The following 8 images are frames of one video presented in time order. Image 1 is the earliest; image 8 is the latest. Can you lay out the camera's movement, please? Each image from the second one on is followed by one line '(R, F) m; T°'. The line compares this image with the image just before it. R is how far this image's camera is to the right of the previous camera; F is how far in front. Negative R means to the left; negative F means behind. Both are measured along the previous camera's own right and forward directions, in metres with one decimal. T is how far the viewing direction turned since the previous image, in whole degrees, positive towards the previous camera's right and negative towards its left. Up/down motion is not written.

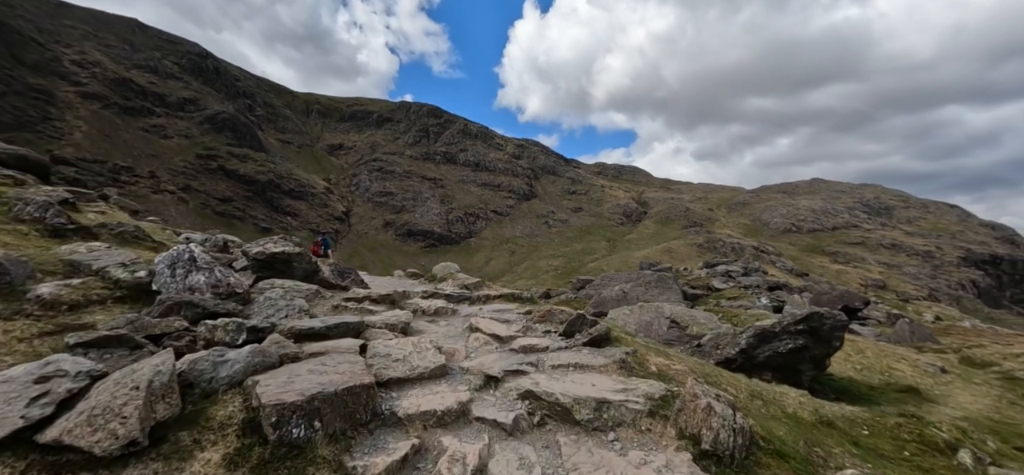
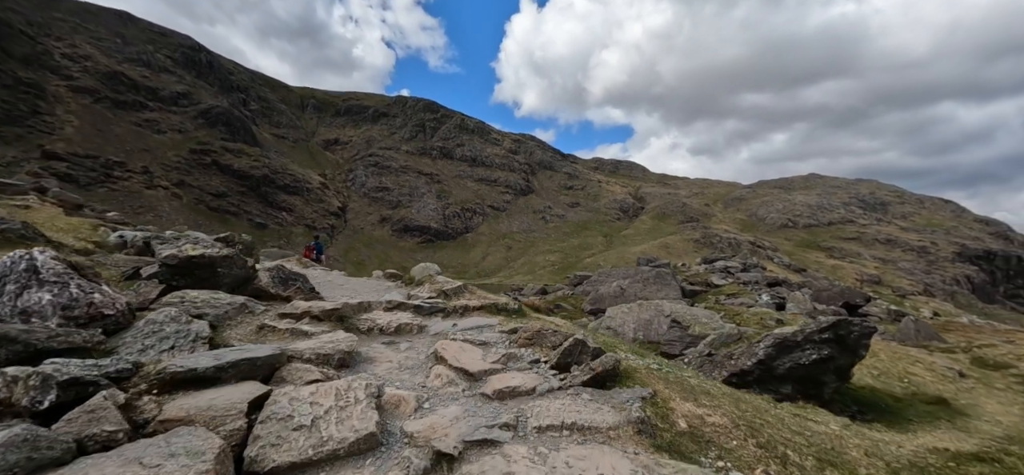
(+0.2, +1.5) m; 0°
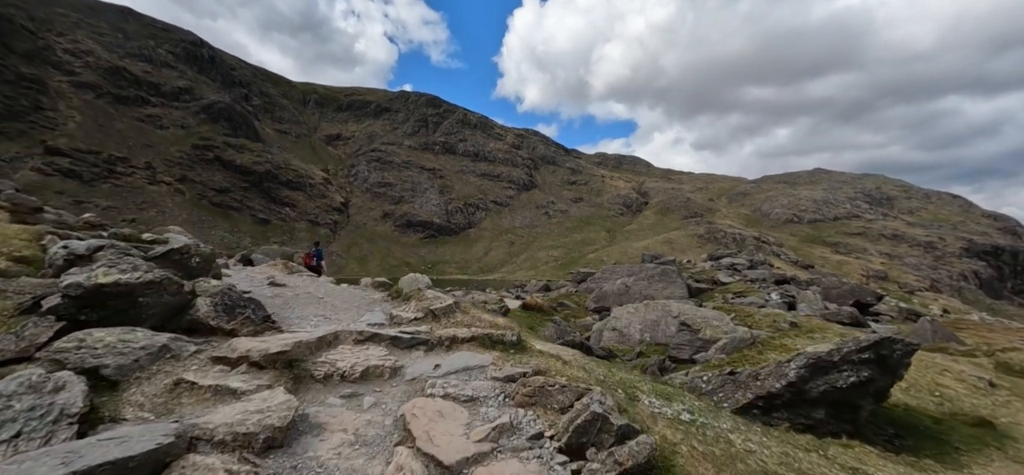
(+0.1, +1.3) m; 0°
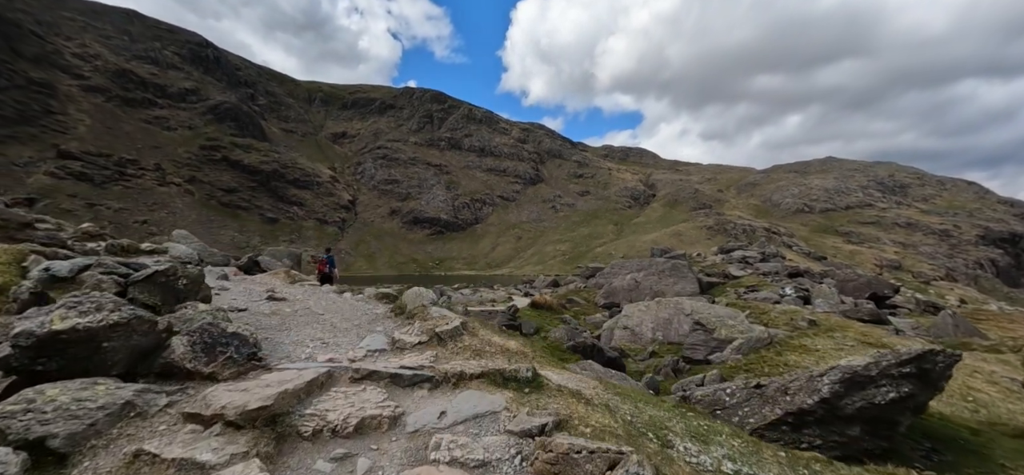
(-0.1, +0.7) m; -1°
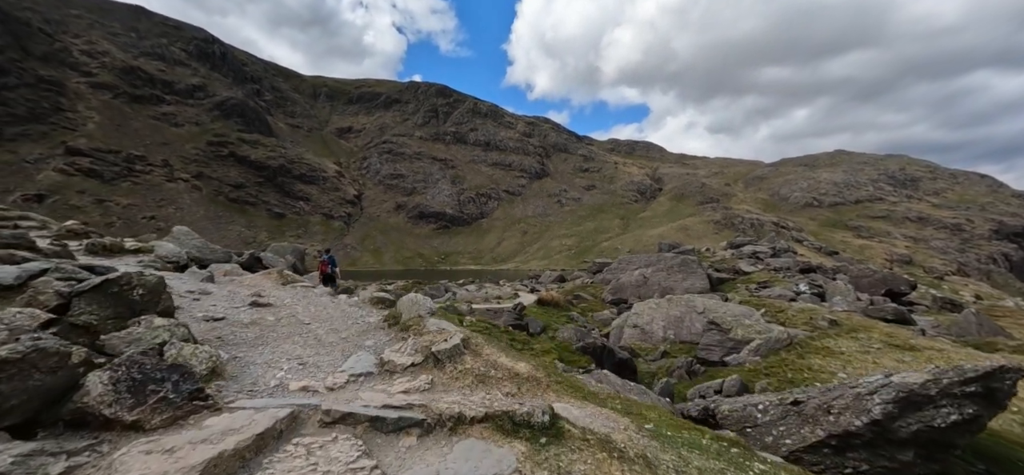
(-0.1, +1.1) m; -1°
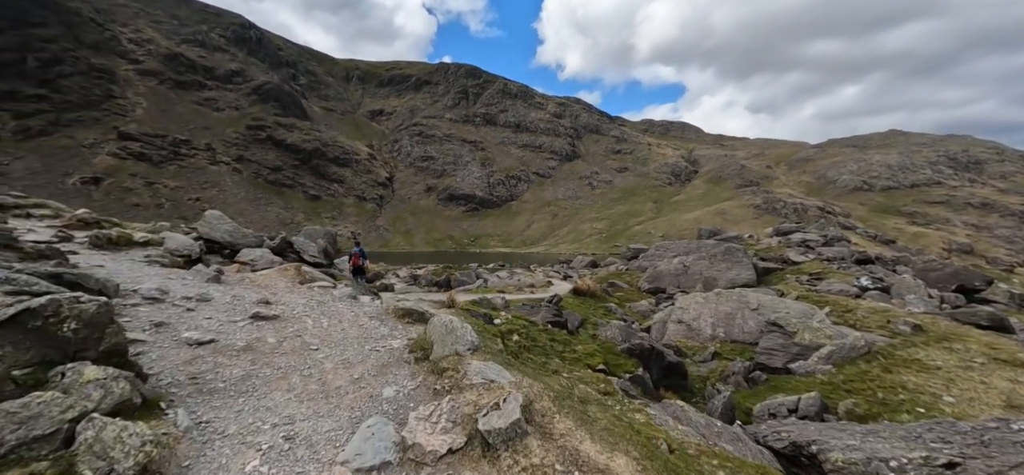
(-0.5, +2.1) m; -4°
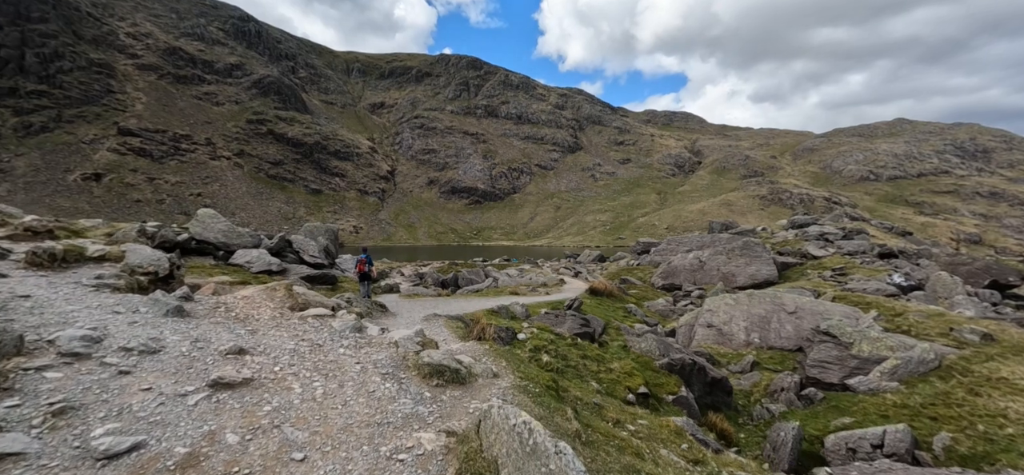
(-0.9, +2.5) m; 0°
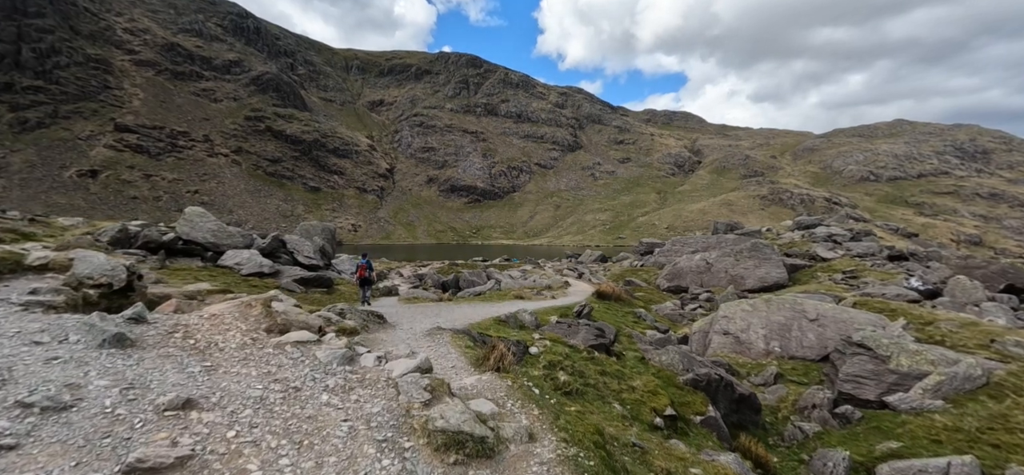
(-0.5, +1.7) m; 0°
